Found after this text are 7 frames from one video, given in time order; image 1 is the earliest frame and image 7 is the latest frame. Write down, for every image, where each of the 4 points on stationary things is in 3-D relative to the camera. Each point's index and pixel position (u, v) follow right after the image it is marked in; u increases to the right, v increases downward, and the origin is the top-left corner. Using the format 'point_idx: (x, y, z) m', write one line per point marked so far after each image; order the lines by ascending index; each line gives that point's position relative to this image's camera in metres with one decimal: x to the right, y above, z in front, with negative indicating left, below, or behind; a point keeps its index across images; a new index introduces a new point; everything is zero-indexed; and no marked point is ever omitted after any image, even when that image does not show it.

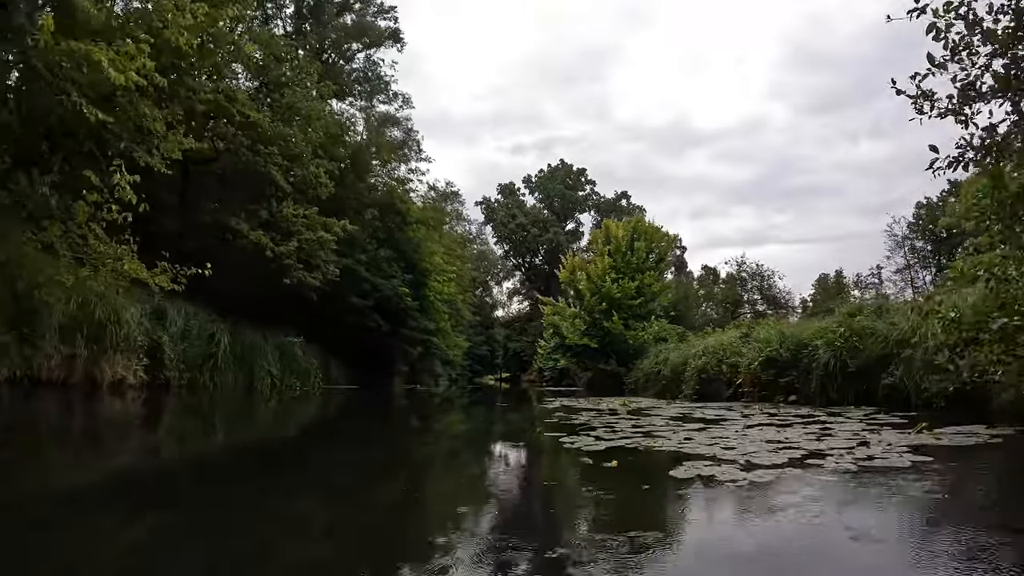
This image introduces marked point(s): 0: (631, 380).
0: (+3.6, -2.8, +19.8) m
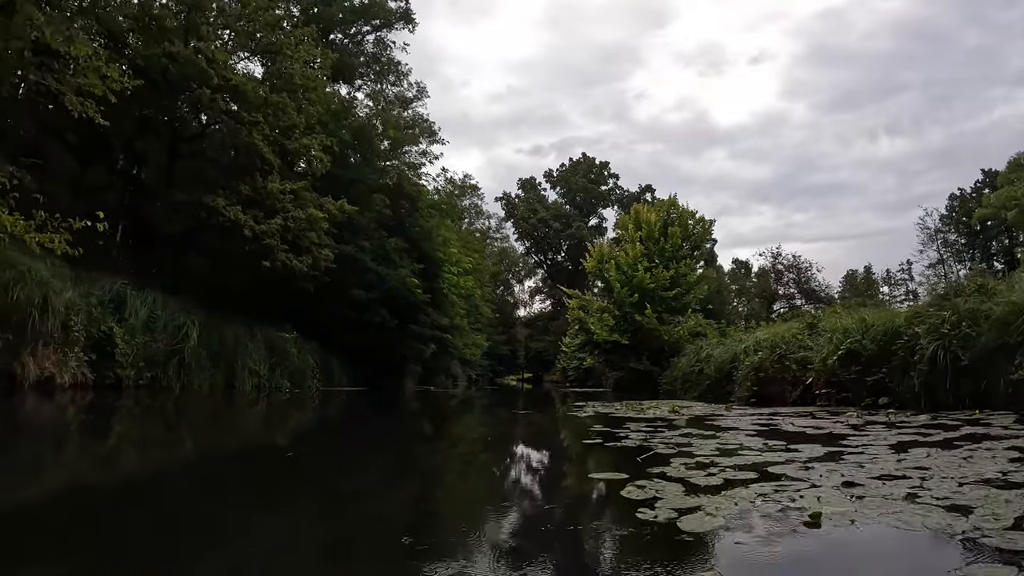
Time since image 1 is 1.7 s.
0: (+4.2, -2.5, +17.6) m
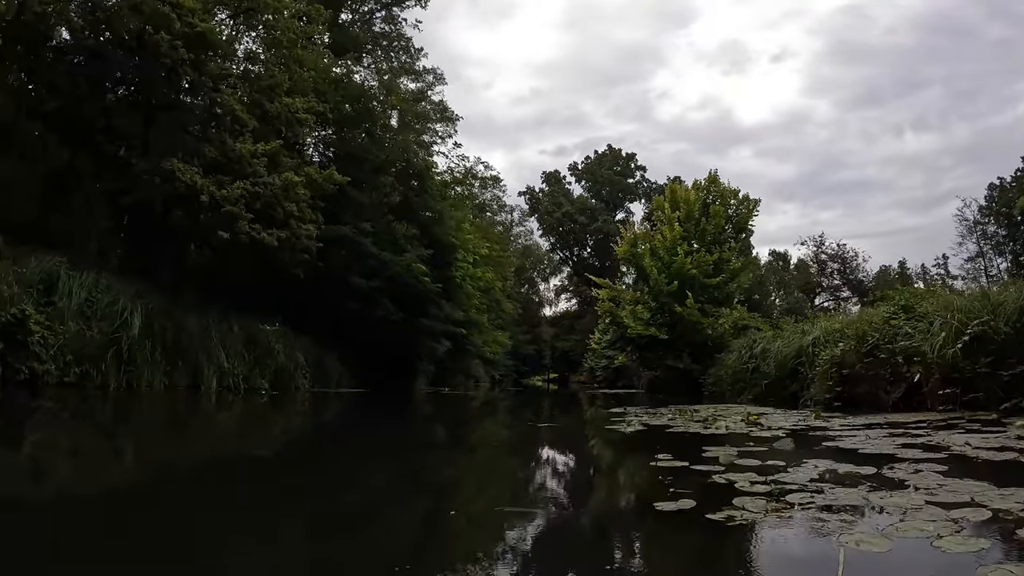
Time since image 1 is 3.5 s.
0: (+4.7, -2.1, +15.3) m
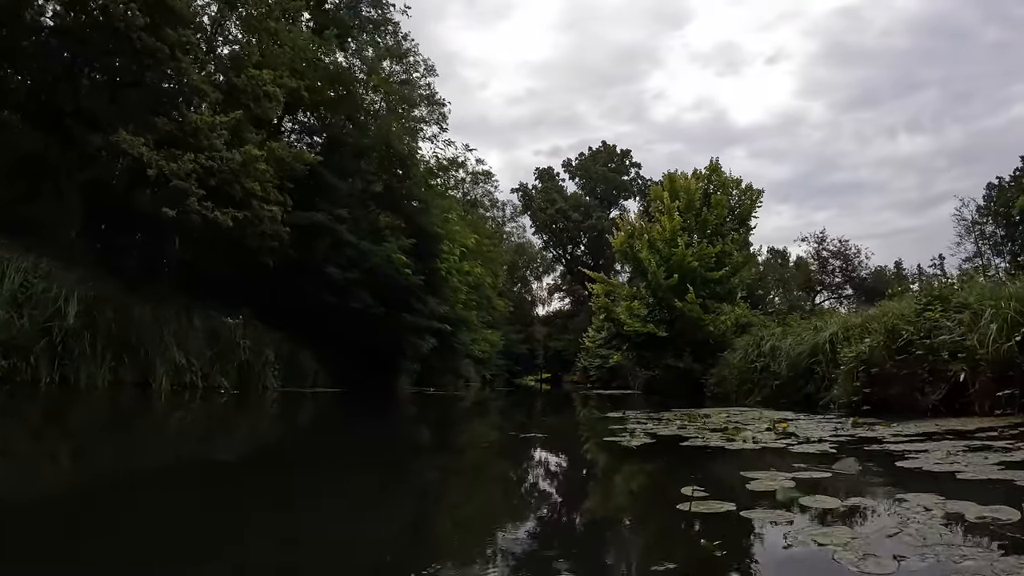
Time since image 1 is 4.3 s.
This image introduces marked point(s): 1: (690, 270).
0: (+4.4, -2.0, +14.2) m
1: (+4.4, +0.5, +16.2) m
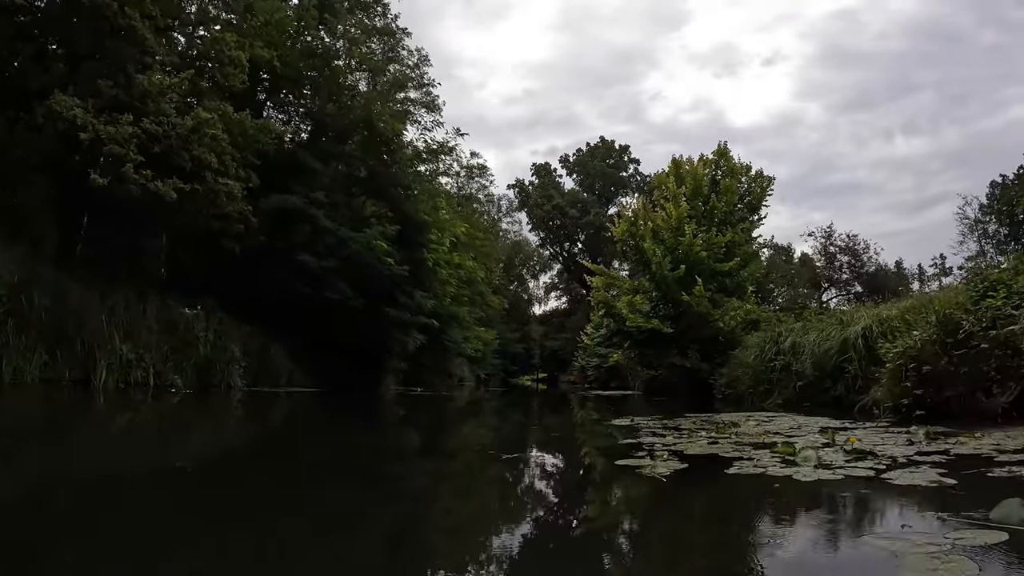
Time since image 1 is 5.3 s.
0: (+4.3, -1.8, +13.1) m
1: (+4.2, +0.6, +15.0) m
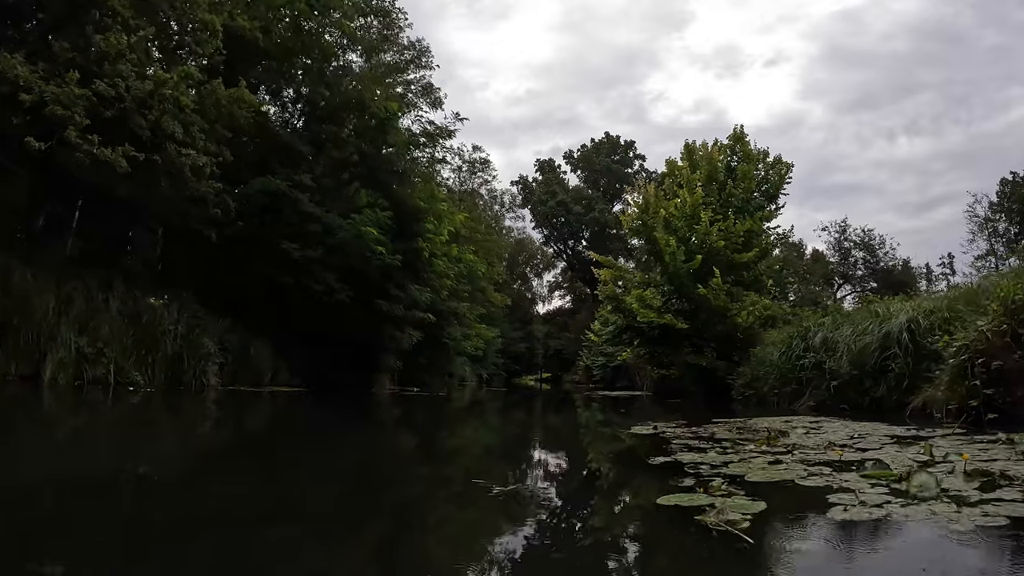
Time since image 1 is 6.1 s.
0: (+4.3, -1.7, +12.0) m
1: (+4.3, +0.8, +14.0) m
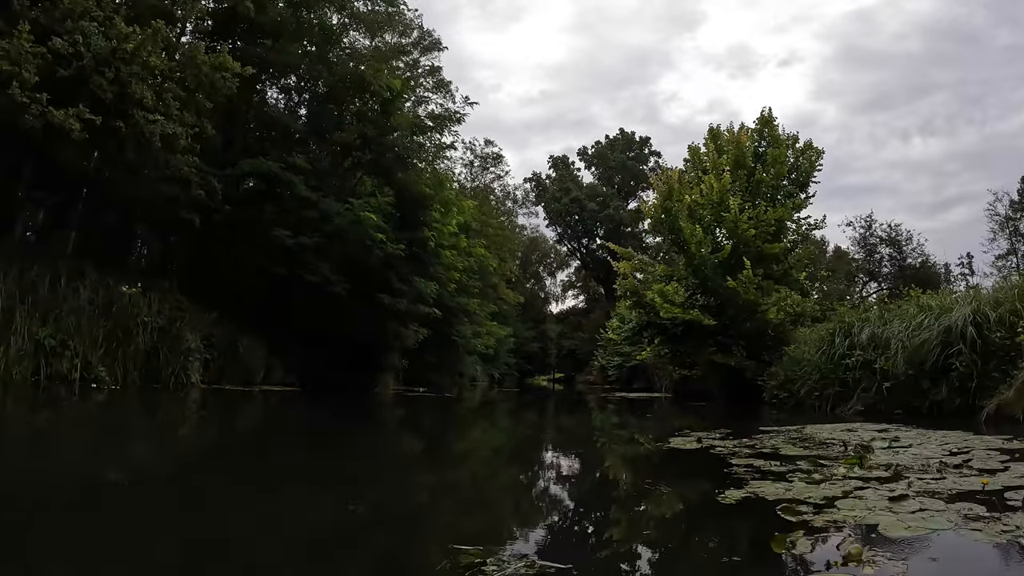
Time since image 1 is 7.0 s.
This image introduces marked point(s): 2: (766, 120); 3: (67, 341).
0: (+4.5, -1.5, +11.0) m
1: (+4.5, +0.9, +13.0) m
2: (+5.7, +3.8, +14.9) m
3: (-5.2, -0.7, +7.7) m
